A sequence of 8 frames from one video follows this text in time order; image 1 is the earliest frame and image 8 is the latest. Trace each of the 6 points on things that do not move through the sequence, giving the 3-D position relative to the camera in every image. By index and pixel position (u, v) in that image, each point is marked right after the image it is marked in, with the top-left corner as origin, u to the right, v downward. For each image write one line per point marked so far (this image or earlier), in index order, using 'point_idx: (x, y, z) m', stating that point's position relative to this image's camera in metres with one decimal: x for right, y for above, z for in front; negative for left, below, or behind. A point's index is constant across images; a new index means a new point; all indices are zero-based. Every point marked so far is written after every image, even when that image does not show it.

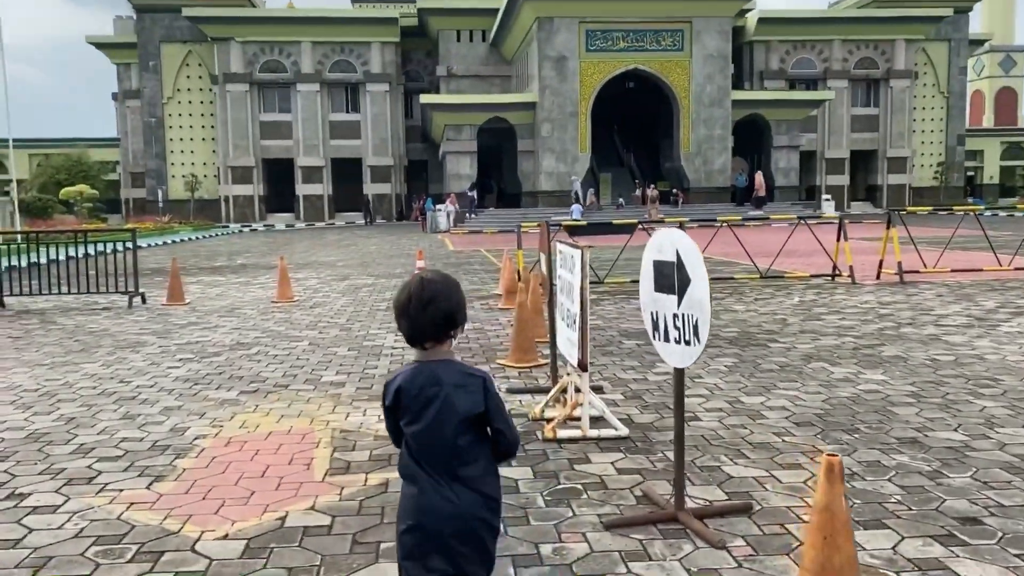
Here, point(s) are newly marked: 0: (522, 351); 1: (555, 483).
0: (+0.1, -0.6, +7.9) m
1: (+0.2, -1.0, +4.6) m
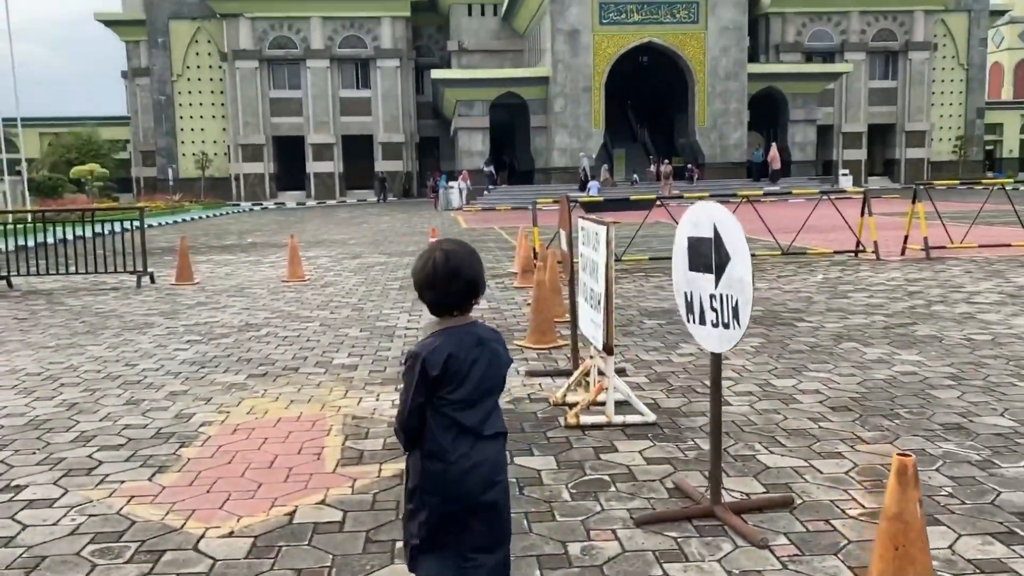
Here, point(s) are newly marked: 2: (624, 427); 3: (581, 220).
0: (+0.3, -0.4, +7.6) m
1: (+0.3, -0.9, +4.3) m
2: (+0.7, -0.8, +5.2) m
3: (+0.4, +0.4, +5.5) m
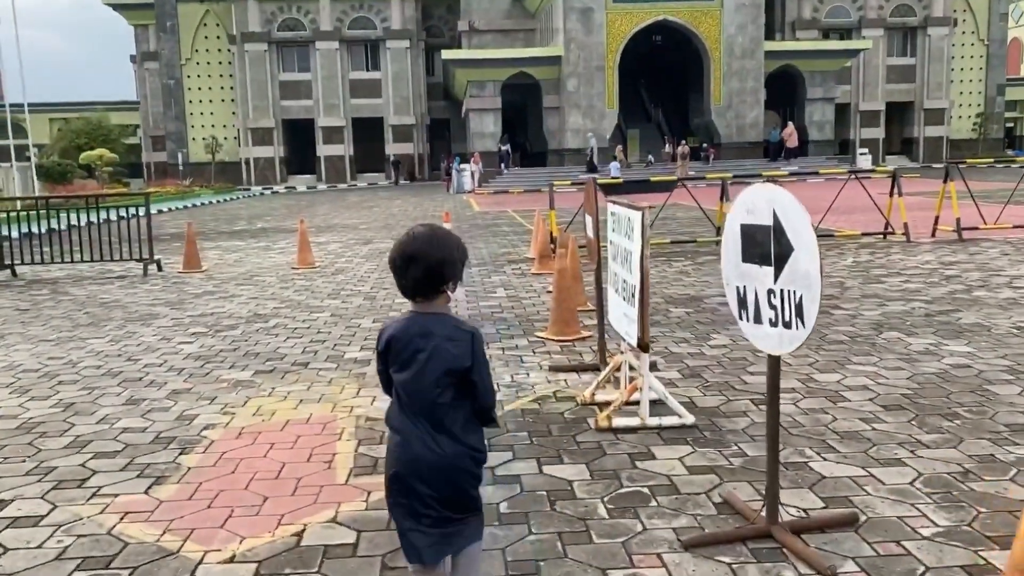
0: (+0.4, -0.3, +7.2) m
1: (+0.5, -0.9, +3.9) m
2: (+0.8, -0.8, +4.8) m
3: (+0.6, +0.5, +5.1) m
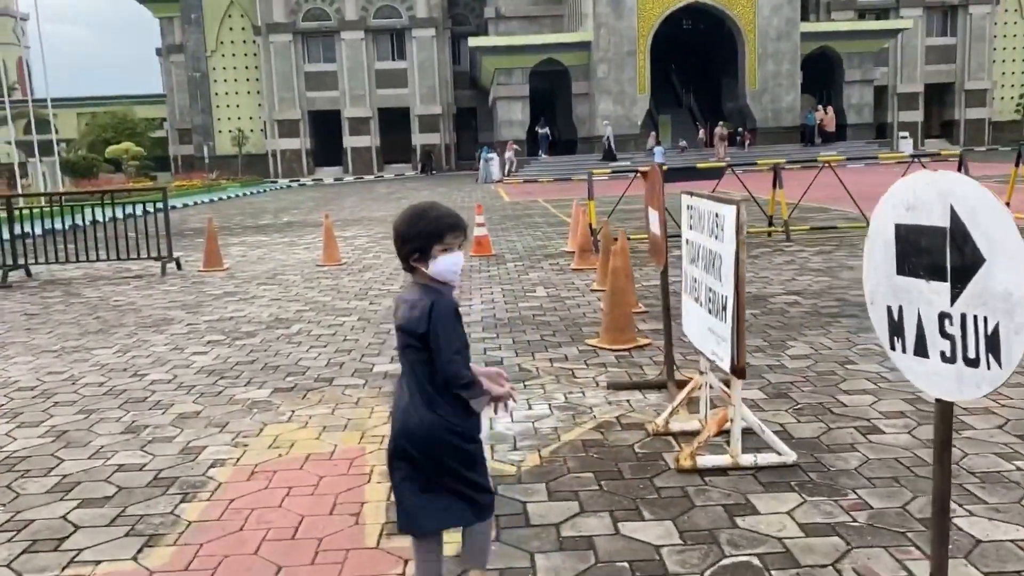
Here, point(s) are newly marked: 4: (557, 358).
0: (+0.8, -0.3, +6.4) m
1: (+0.7, -1.0, +3.1) m
2: (+1.1, -0.8, +3.9) m
3: (+0.9, +0.4, +4.2) m
4: (+0.3, -0.5, +6.2) m
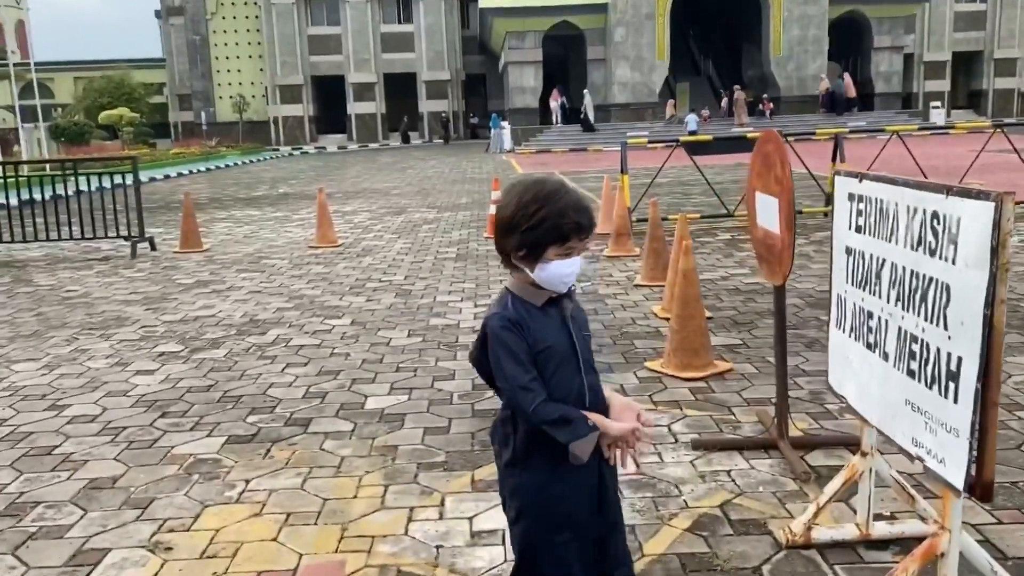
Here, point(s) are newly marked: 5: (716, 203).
0: (+1.0, -0.4, +4.8) m
1: (+0.9, -1.1, +1.6) m
2: (+1.3, -0.9, +2.4) m
3: (+1.1, +0.3, +2.7) m
4: (+0.5, -0.5, +4.6) m
5: (+3.2, +1.3, +13.7) m
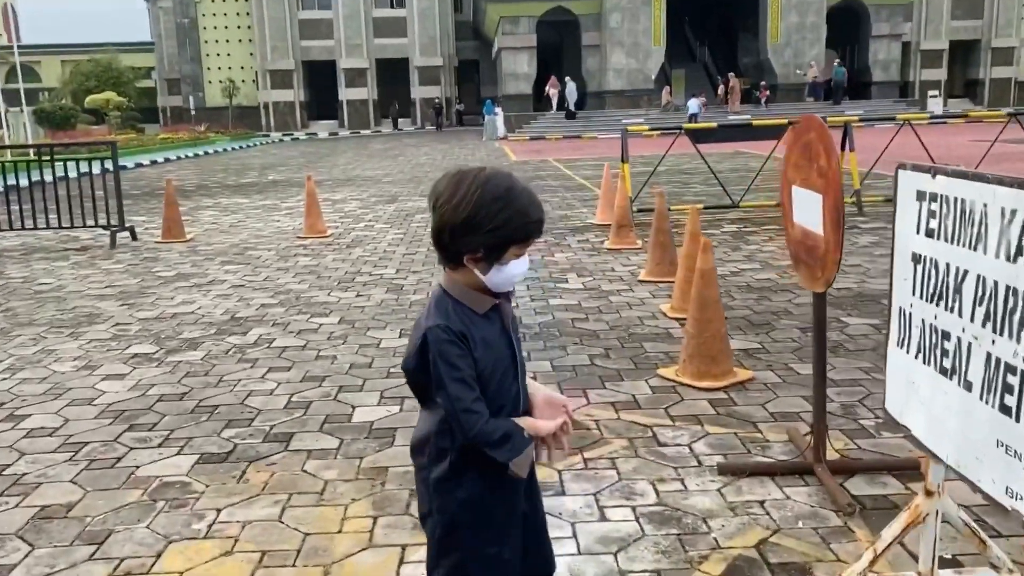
0: (+1.0, -0.4, +4.4) m
1: (+1.0, -1.2, +1.2) m
2: (+1.3, -1.0, +2.0) m
3: (+1.1, +0.3, +2.2) m
4: (+0.5, -0.6, +4.2) m
5: (+3.1, +1.5, +13.3) m
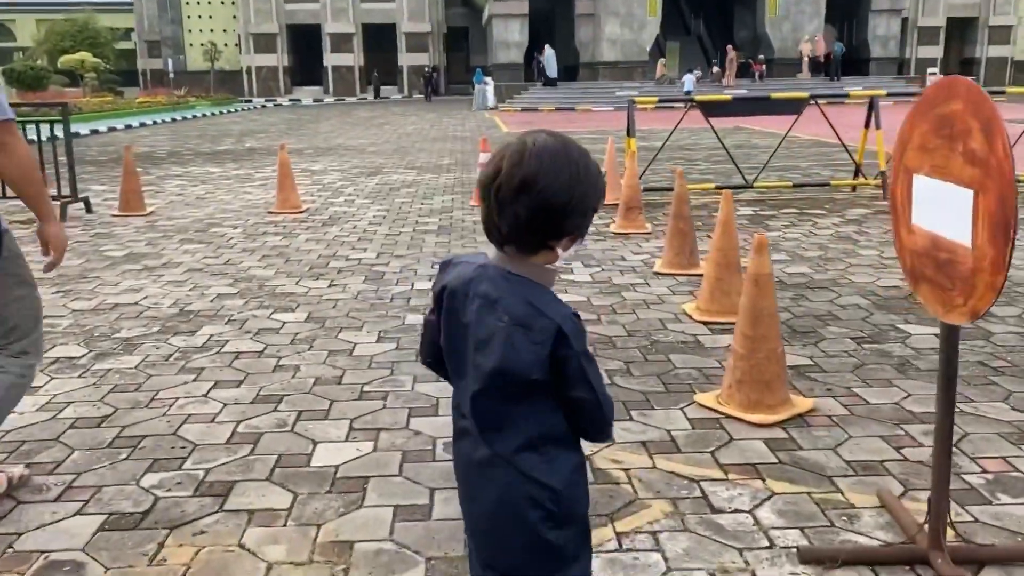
0: (+1.0, -0.4, +3.6) m
1: (+1.0, -1.3, +0.4) m
2: (+1.4, -1.1, +1.1) m
3: (+1.2, +0.2, +1.3) m
4: (+0.6, -0.6, +3.3) m
5: (+3.0, +1.7, +12.4) m
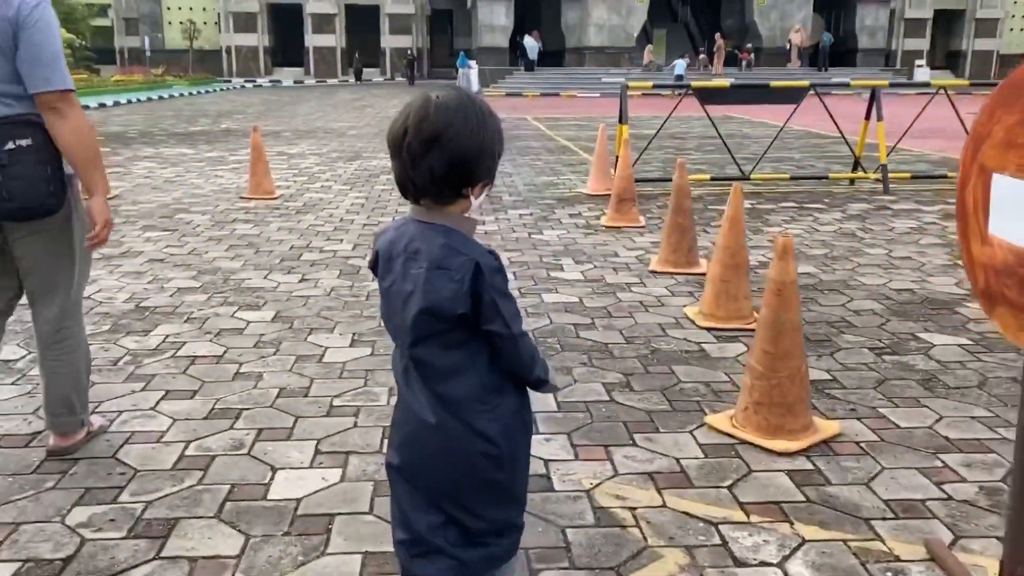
0: (+1.0, -0.4, +3.1) m
1: (+1.0, -1.4, 0.0) m
2: (+1.4, -1.2, +0.8) m
3: (+1.2, +0.1, +0.9) m
4: (+0.5, -0.6, +2.9) m
5: (+2.8, +1.8, +12.0) m
